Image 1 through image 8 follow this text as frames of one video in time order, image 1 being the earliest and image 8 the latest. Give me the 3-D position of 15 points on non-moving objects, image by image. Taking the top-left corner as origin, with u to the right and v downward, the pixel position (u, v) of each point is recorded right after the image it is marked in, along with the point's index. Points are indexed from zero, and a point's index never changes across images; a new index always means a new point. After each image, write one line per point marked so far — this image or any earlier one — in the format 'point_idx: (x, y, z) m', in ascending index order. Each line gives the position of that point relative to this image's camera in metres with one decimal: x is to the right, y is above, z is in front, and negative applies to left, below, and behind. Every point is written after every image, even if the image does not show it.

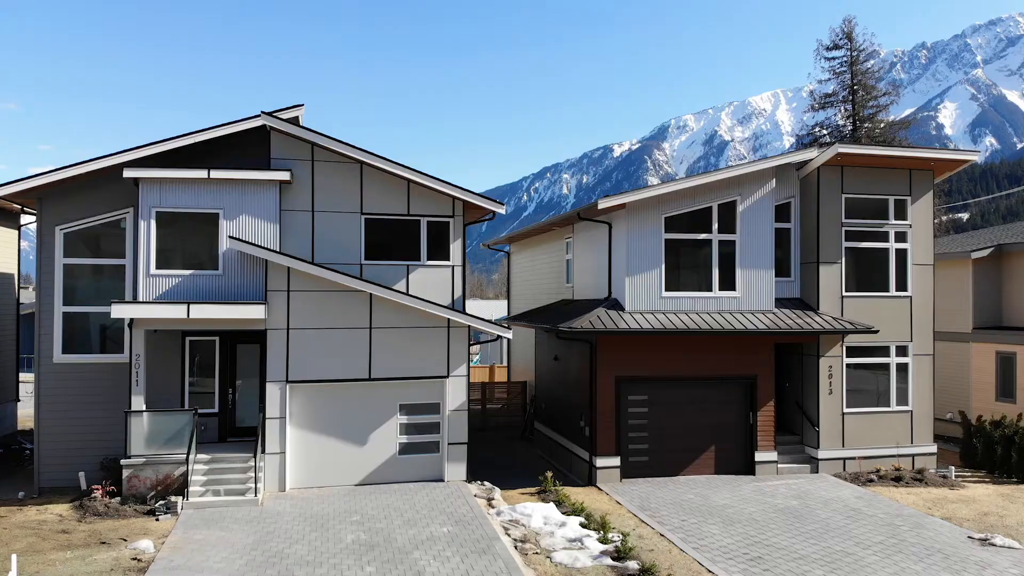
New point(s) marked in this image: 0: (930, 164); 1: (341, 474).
0: (+7.9, +2.3, +15.8) m
1: (-2.8, -3.0, +13.6) m
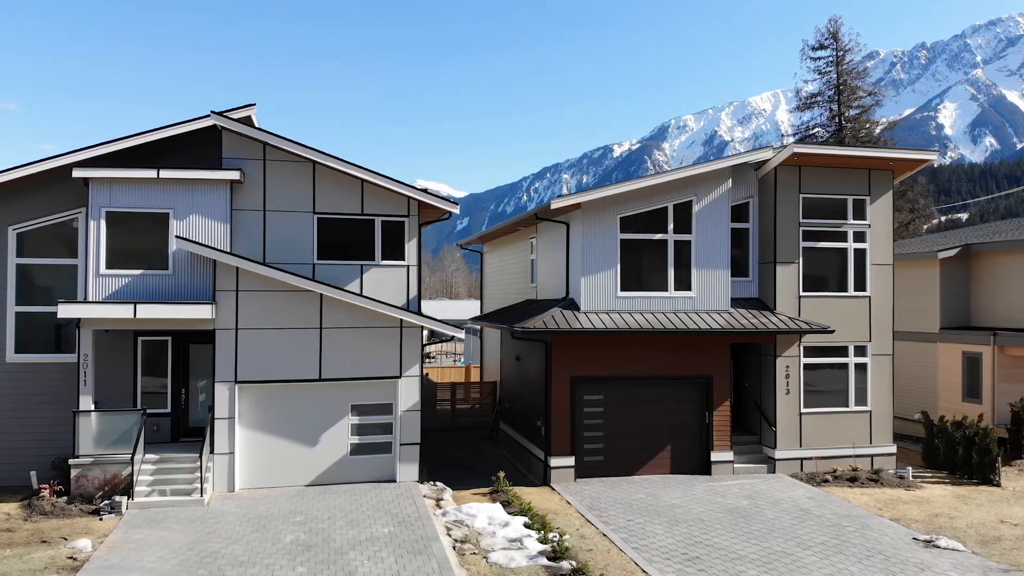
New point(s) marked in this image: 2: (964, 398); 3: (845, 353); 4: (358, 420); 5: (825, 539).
0: (+7.1, +2.3, +15.7) m
1: (-3.6, -3.0, +13.5) m
2: (+10.1, -2.5, +18.6) m
3: (+6.3, -1.2, +15.7) m
4: (-2.6, -2.2, +13.8) m
5: (+4.3, -3.5, +11.5) m
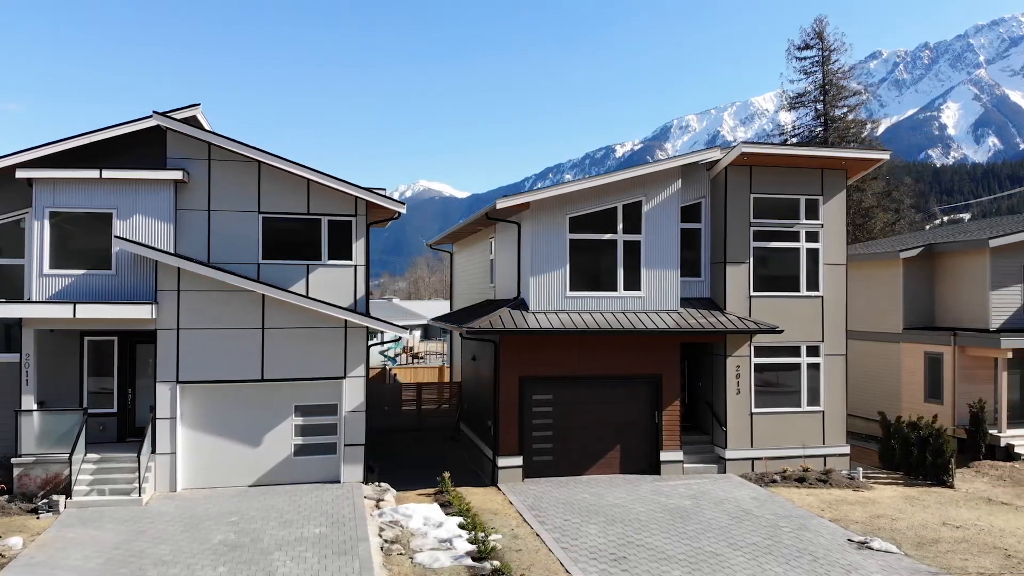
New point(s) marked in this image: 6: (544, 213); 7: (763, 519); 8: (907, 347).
0: (+6.2, +2.3, +15.7) m
1: (-4.5, -3.0, +13.5) m
2: (+9.2, -2.5, +18.5) m
3: (+5.4, -1.2, +15.7) m
4: (-3.5, -2.2, +13.8) m
5: (+3.3, -3.5, +11.4) m
6: (+0.6, +1.3, +14.7) m
7: (+3.7, -3.4, +12.3) m
8: (+9.1, -1.3, +19.0) m
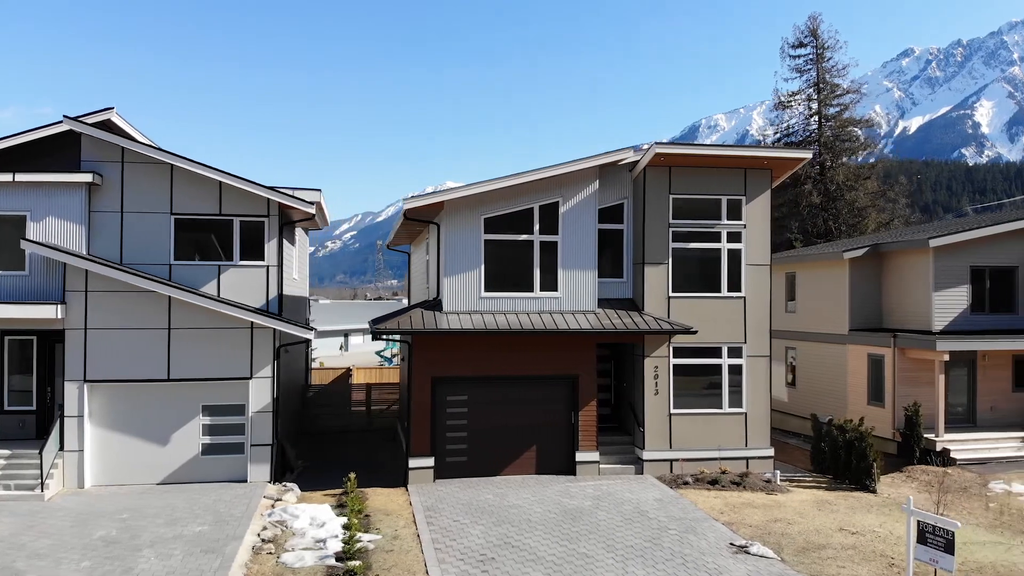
0: (+4.7, +2.3, +15.5) m
1: (-6.1, -3.1, +13.7) m
2: (+7.8, -2.5, +18.2) m
3: (+3.9, -1.2, +15.5) m
4: (-5.1, -2.2, +13.9) m
5: (+1.7, -3.5, +11.3) m
6: (-0.9, +1.3, +14.7) m
7: (+2.1, -3.4, +12.2) m
8: (+7.7, -1.3, +18.7) m
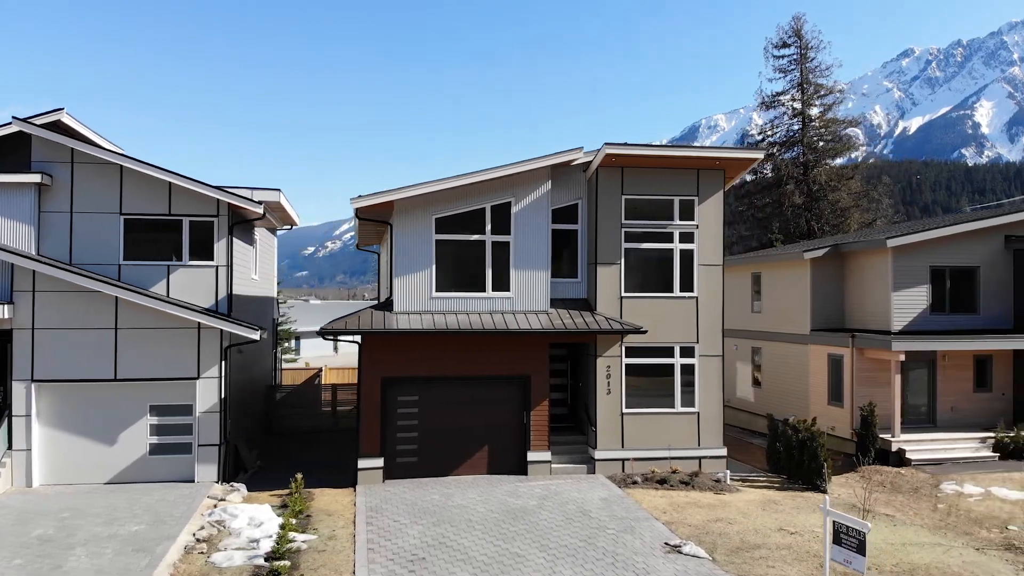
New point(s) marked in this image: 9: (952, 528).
0: (+3.8, +2.3, +15.5) m
1: (-7.0, -3.1, +13.7) m
2: (+7.0, -2.5, +18.2) m
3: (+3.0, -1.2, +15.5) m
4: (-6.0, -2.2, +13.9) m
5: (+0.8, -3.5, +11.3) m
6: (-1.8, +1.3, +14.7) m
7: (+1.2, -3.4, +12.2) m
8: (+6.8, -1.3, +18.7) m
9: (+6.7, -3.7, +12.6) m
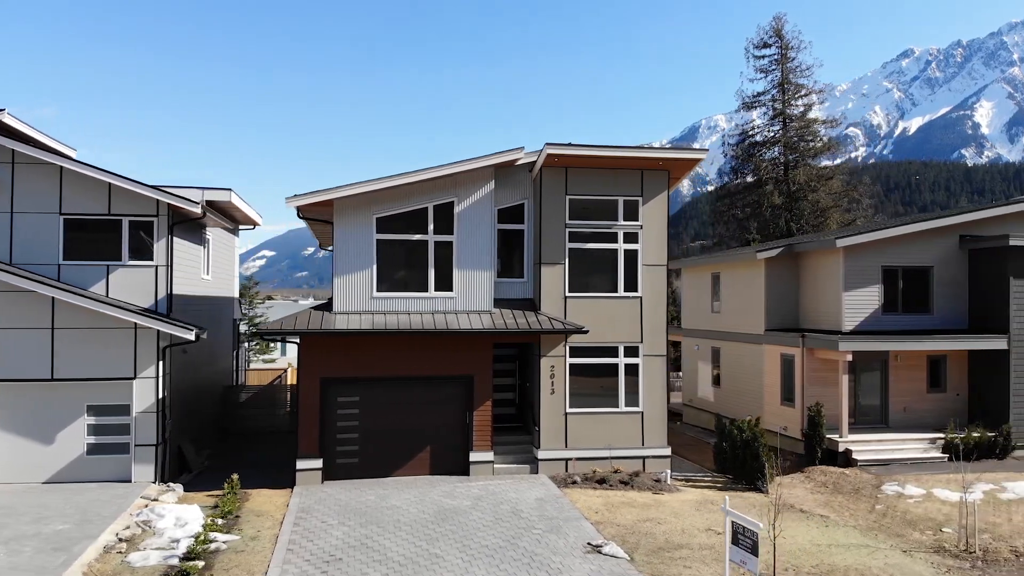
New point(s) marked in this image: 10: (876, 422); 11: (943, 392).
0: (+2.8, +2.3, +15.4) m
1: (-8.0, -3.0, +13.7) m
2: (+5.9, -2.5, +18.2) m
3: (+1.9, -1.2, +15.5) m
4: (-7.0, -2.2, +14.0) m
5: (-0.3, -3.5, +11.3) m
6: (-2.9, +1.3, +14.7) m
7: (+0.1, -3.4, +12.2) m
8: (+5.8, -1.4, +18.7) m
9: (+5.7, -3.7, +12.6) m
10: (+7.9, -2.9, +18.0) m
11: (+9.5, -2.3, +18.3) m
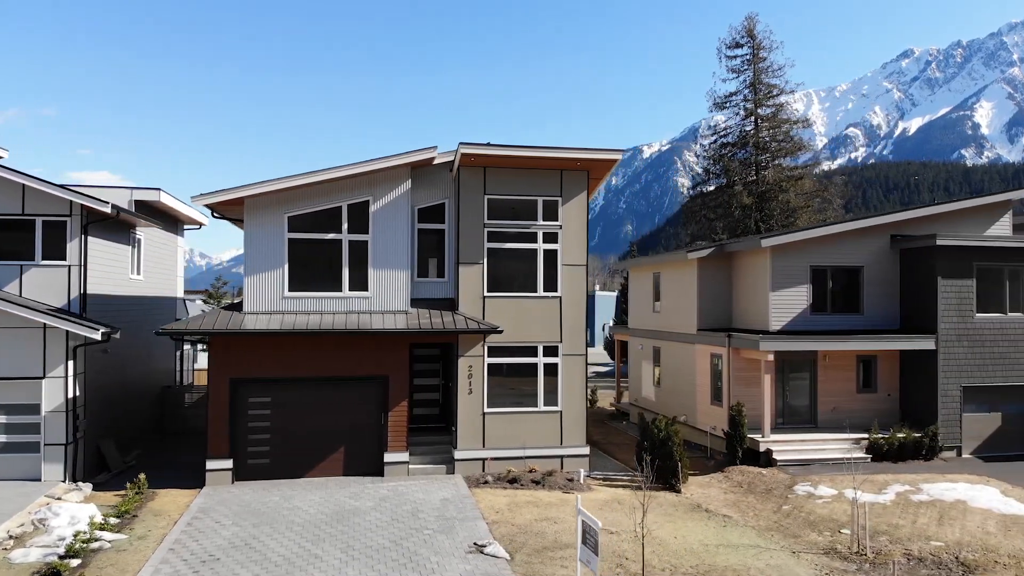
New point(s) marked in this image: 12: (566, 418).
0: (+1.2, +2.3, +15.5) m
1: (-9.6, -3.0, +13.8) m
2: (+4.4, -2.5, +18.2) m
3: (+0.4, -1.2, +15.5) m
4: (-8.6, -2.2, +14.0) m
5: (-1.8, -3.5, +11.3) m
6: (-4.4, +1.3, +14.7) m
7: (-1.4, -3.4, +12.3) m
8: (+4.3, -1.4, +18.7) m
9: (+4.1, -3.7, +12.6) m
10: (+6.4, -2.9, +18.0) m
11: (+8.0, -2.3, +18.3) m
12: (+1.0, -2.5, +15.4) m
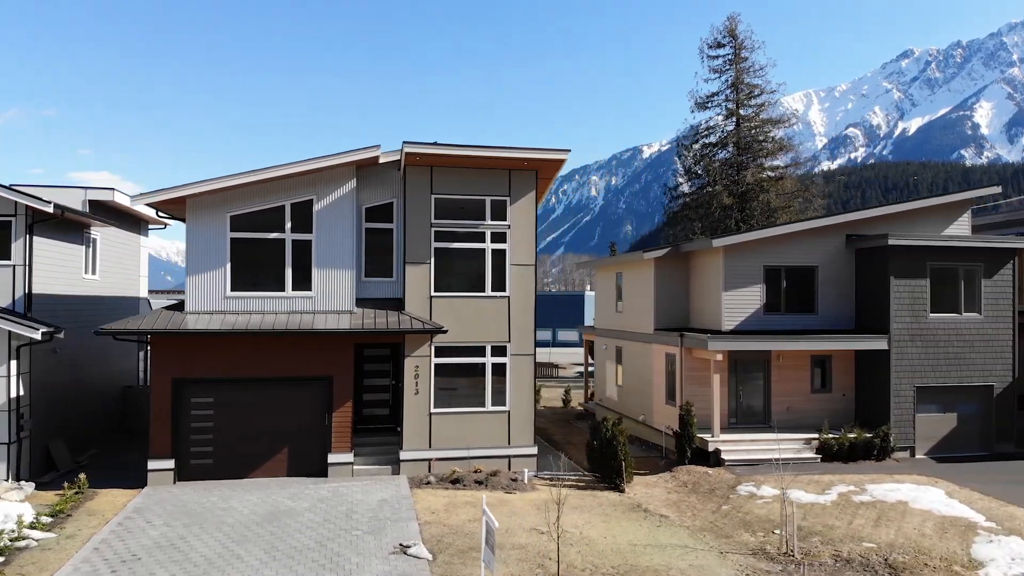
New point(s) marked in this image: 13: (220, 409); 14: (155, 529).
0: (+0.2, +2.3, +15.5) m
1: (-10.6, -3.0, +13.8) m
2: (+3.4, -2.5, +18.2) m
3: (-0.6, -1.2, +15.6) m
4: (-9.5, -2.2, +14.0) m
5: (-2.8, -3.5, +11.4) m
6: (-5.4, +1.3, +14.7) m
7: (-2.4, -3.4, +12.3) m
8: (+3.3, -1.4, +18.7) m
9: (+3.1, -3.7, +12.6) m
10: (+5.4, -2.9, +18.0) m
11: (+7.0, -2.3, +18.3) m
12: (0.0, -2.5, +15.5) m
13: (-5.1, -2.1, +14.8) m
14: (-5.1, -3.4, +11.8) m
